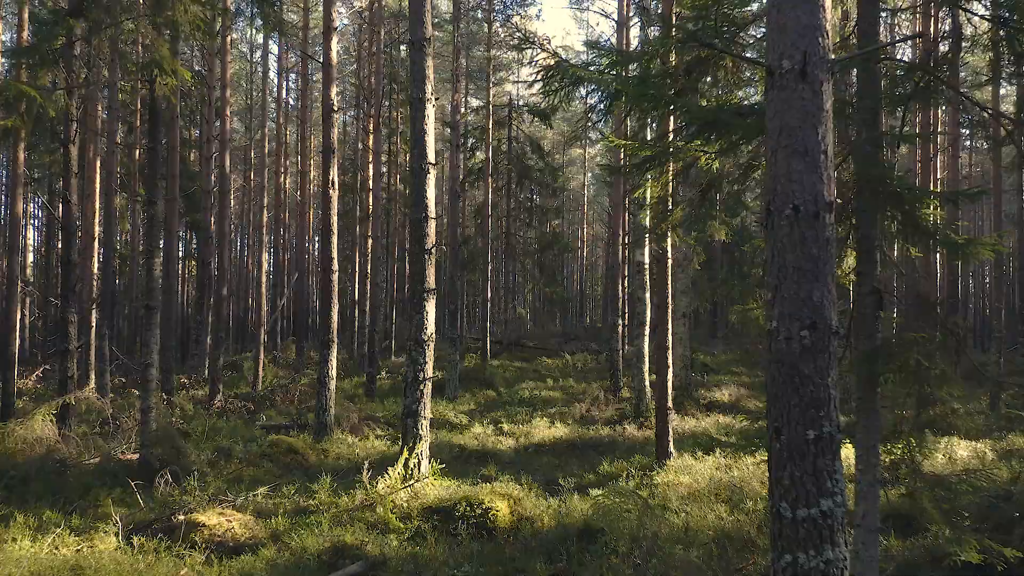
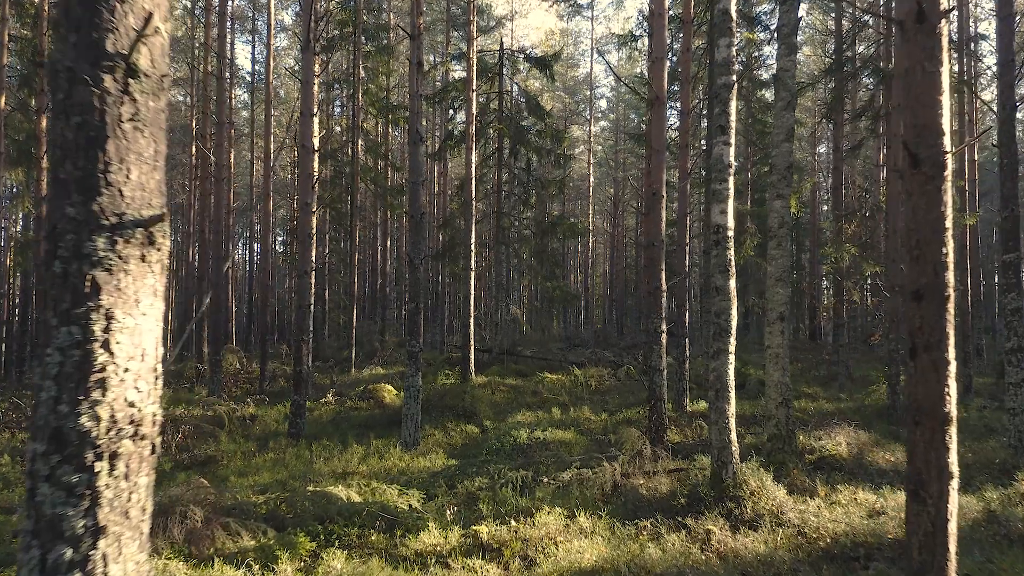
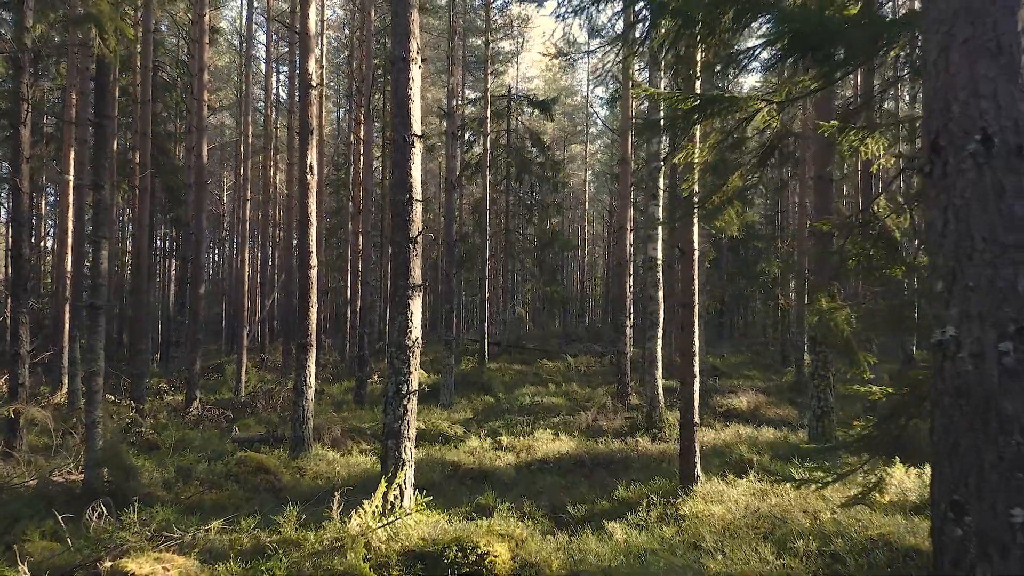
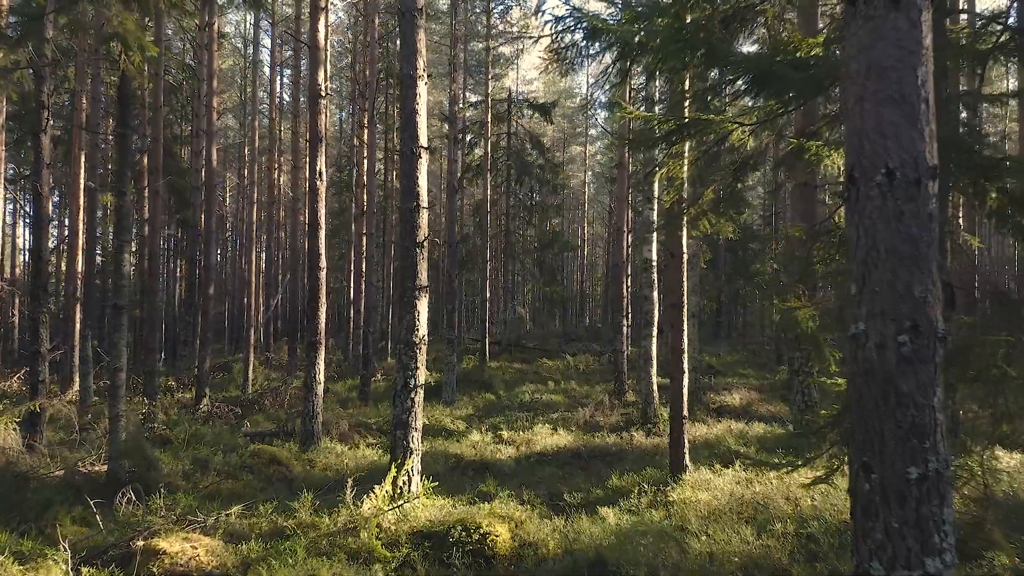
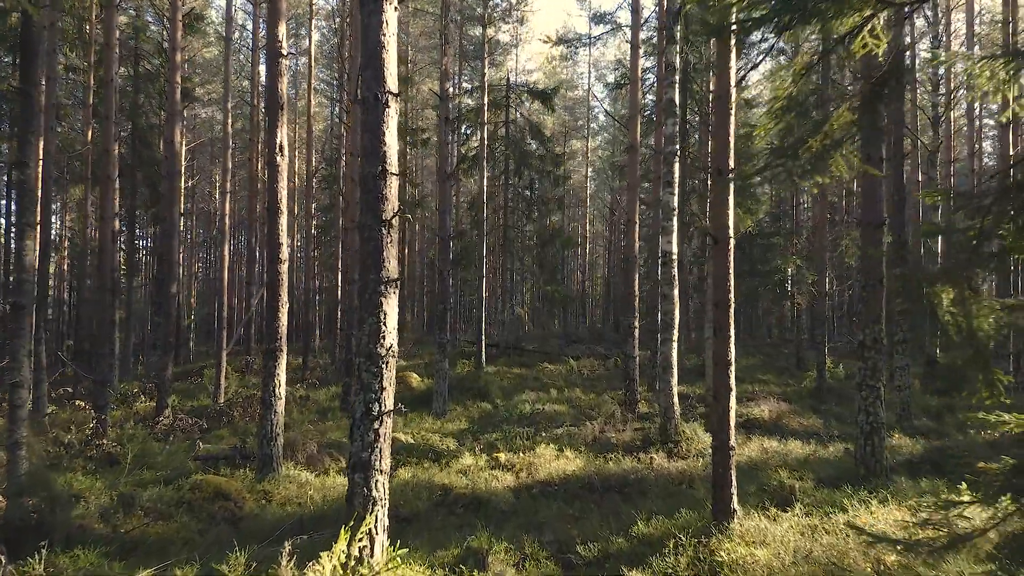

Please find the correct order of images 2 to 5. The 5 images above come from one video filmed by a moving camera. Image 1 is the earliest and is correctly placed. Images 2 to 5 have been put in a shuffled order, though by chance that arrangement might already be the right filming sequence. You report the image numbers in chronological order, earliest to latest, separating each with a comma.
4, 3, 5, 2
